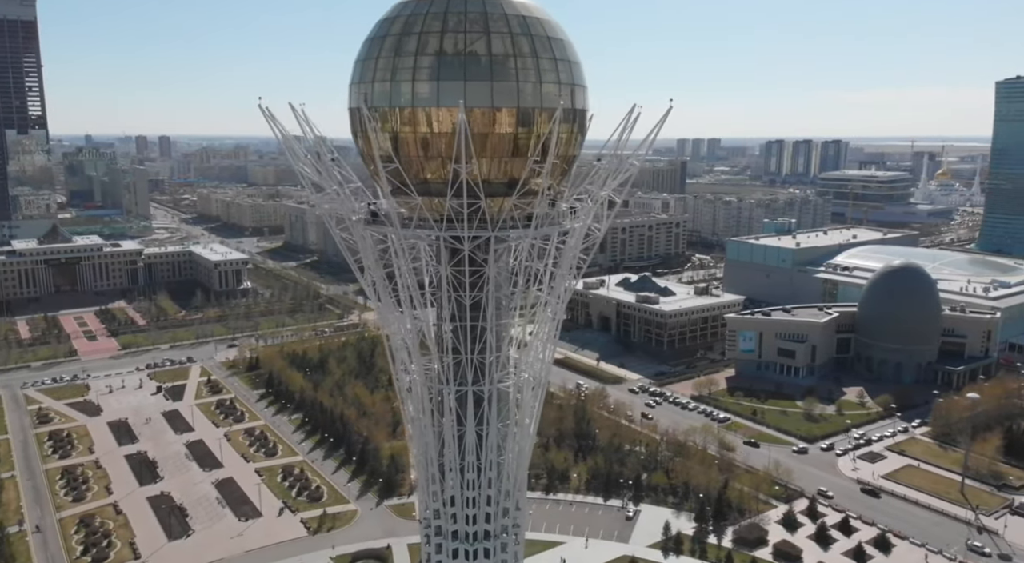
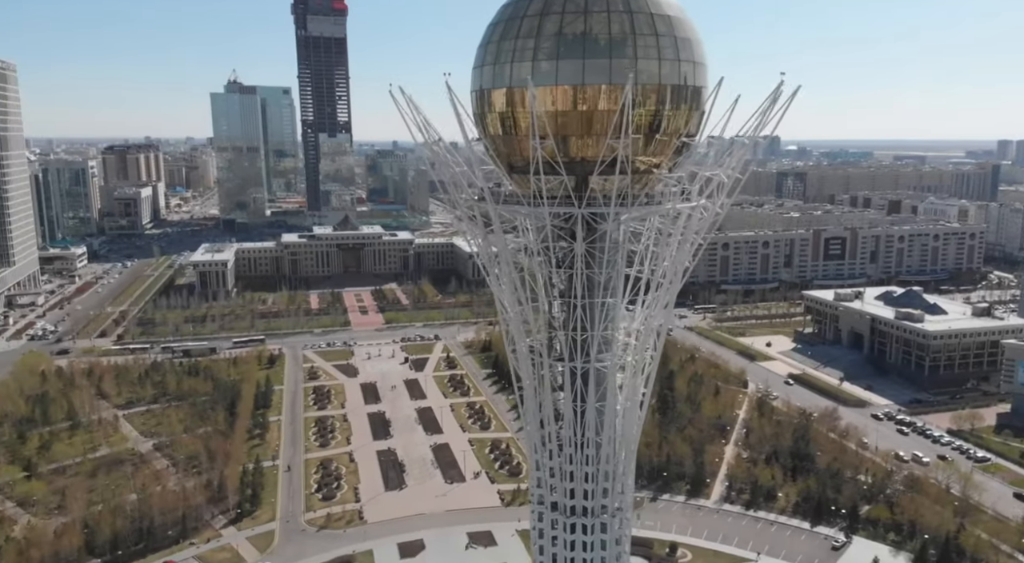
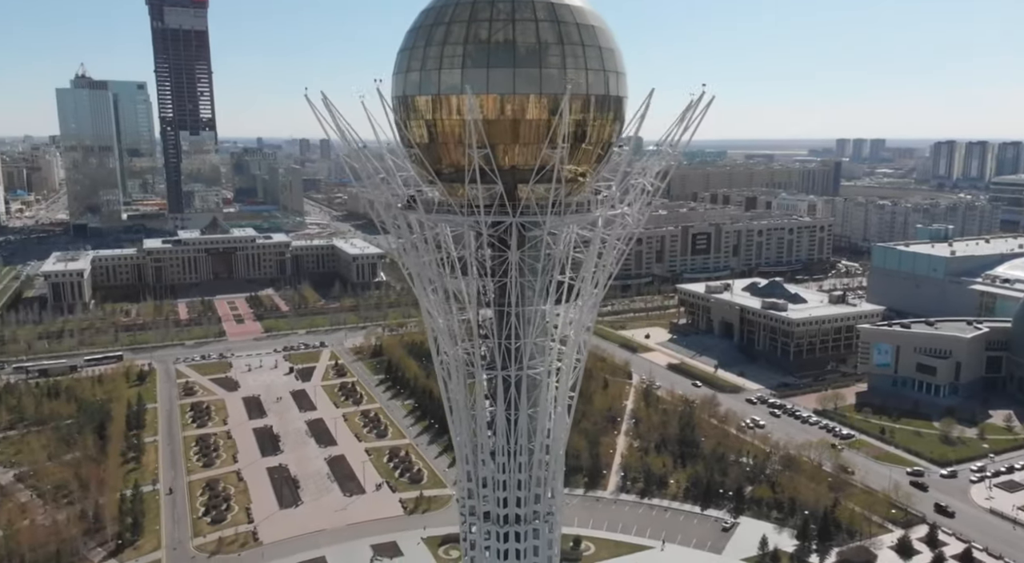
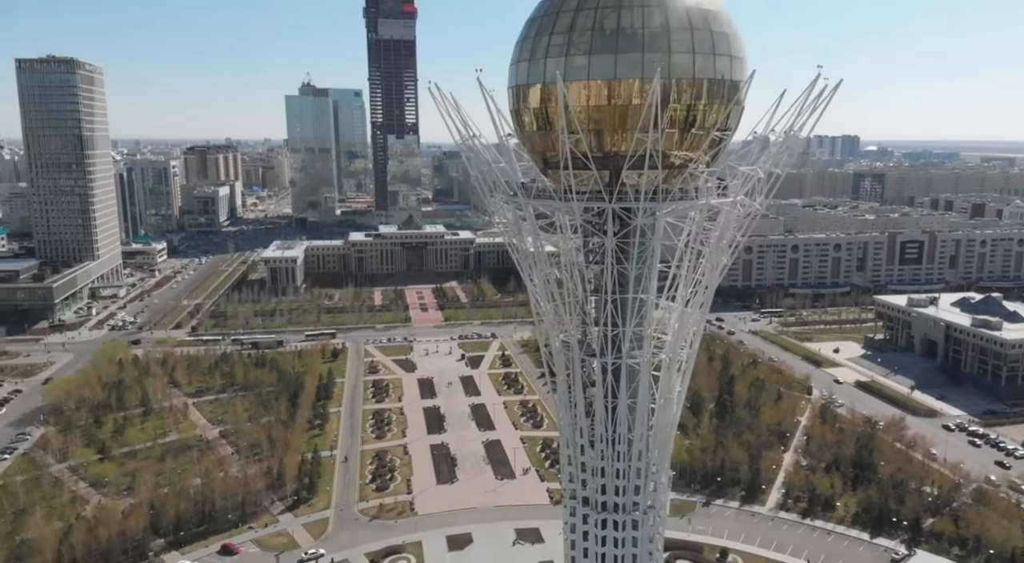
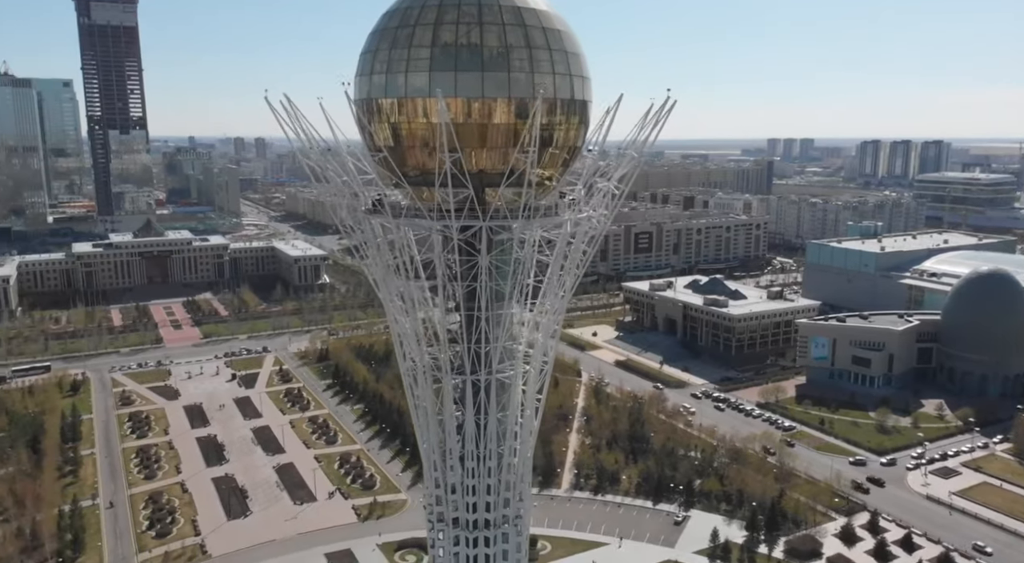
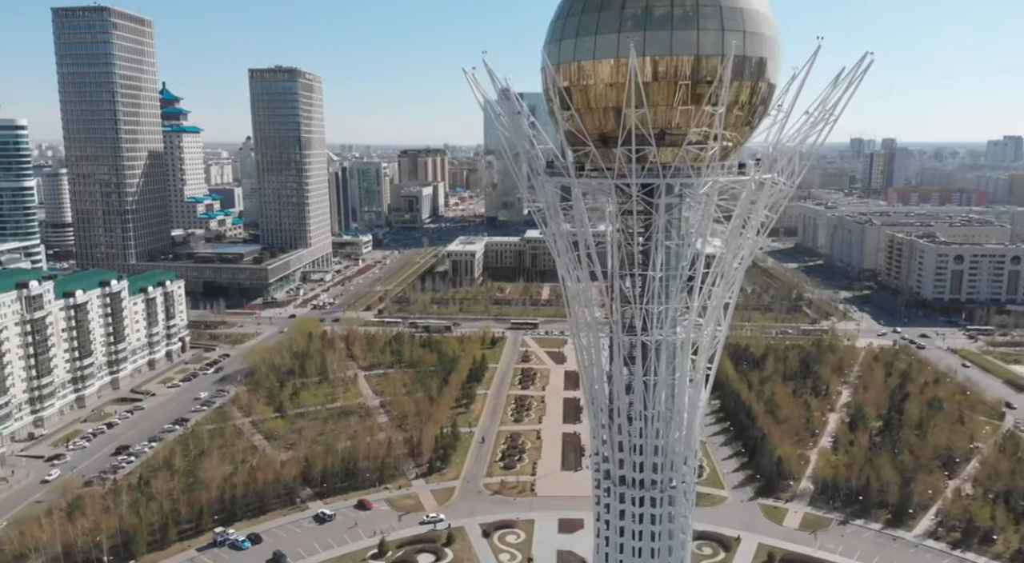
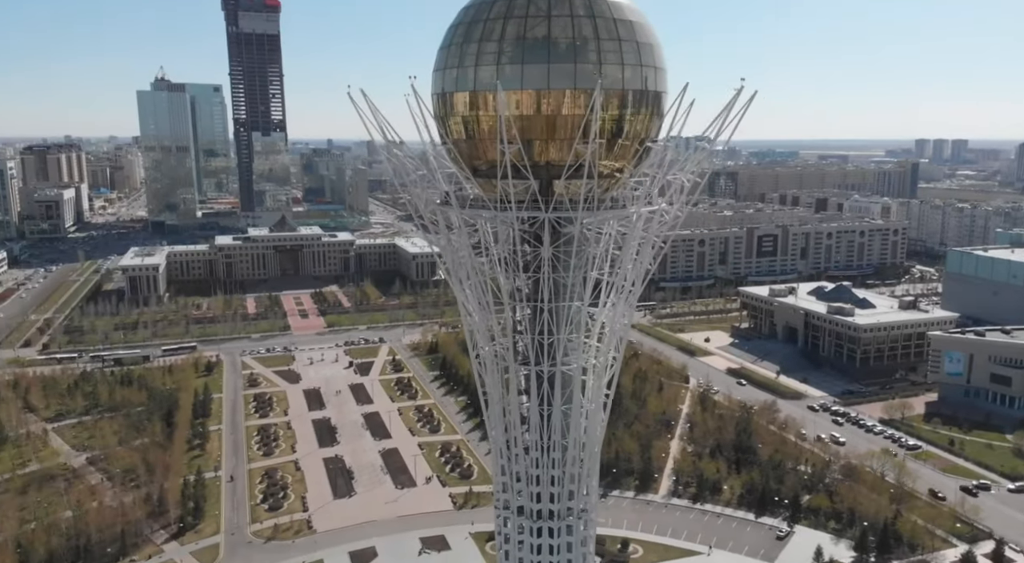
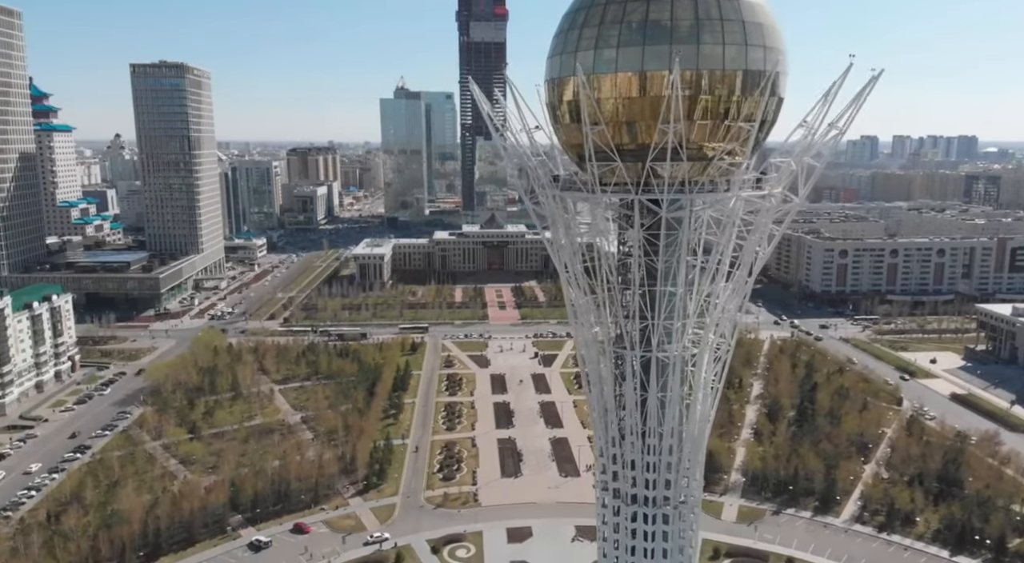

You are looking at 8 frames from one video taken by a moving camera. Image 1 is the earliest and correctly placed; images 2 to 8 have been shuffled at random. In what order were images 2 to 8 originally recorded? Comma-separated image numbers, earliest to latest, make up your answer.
5, 3, 7, 2, 4, 8, 6
